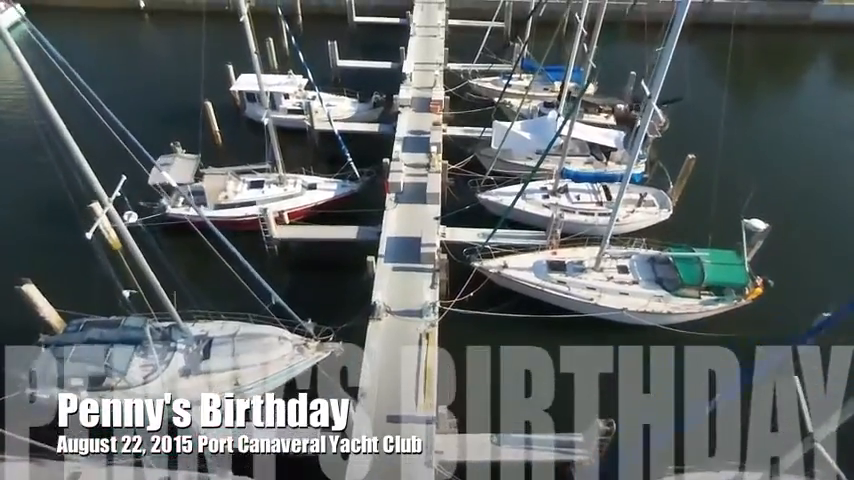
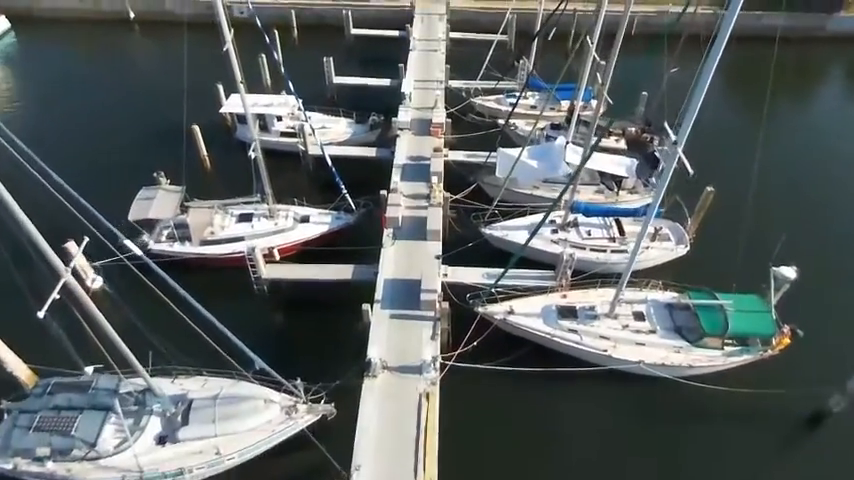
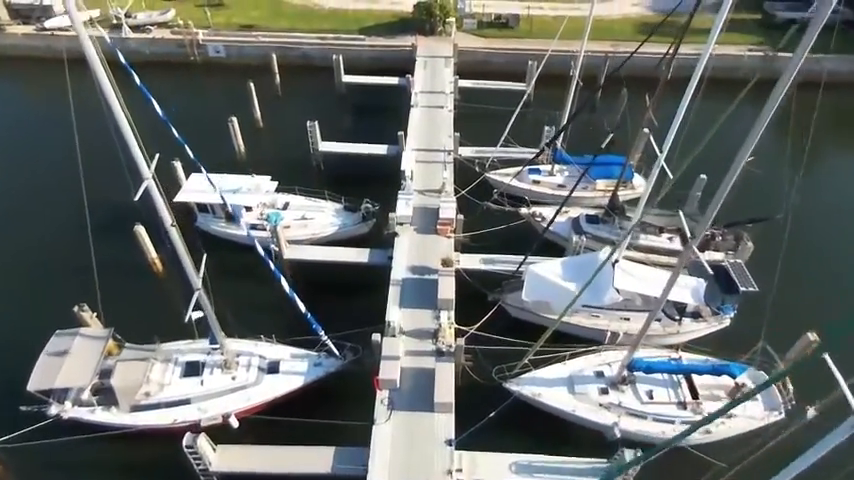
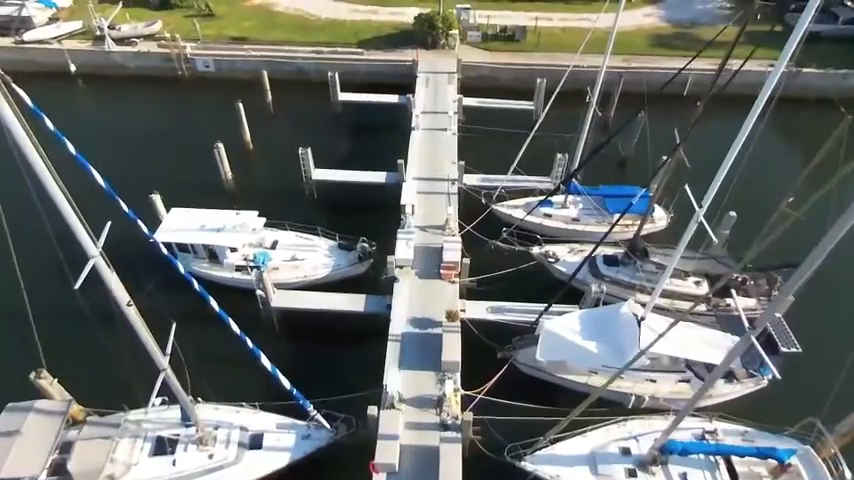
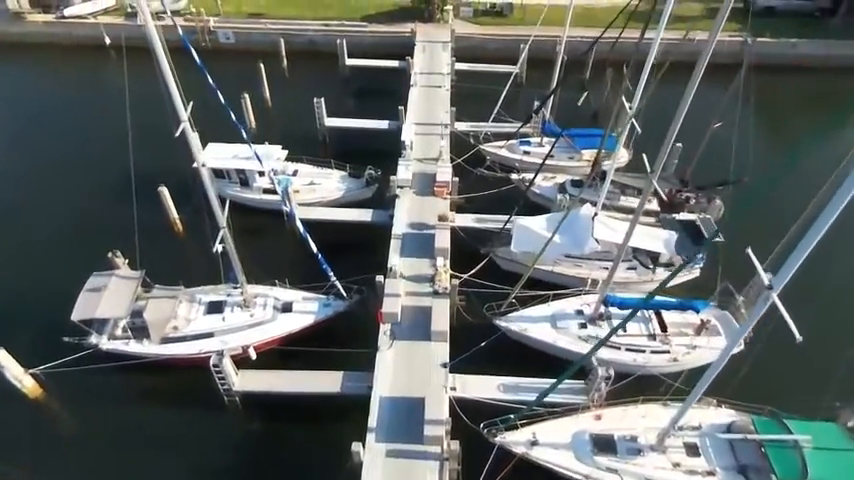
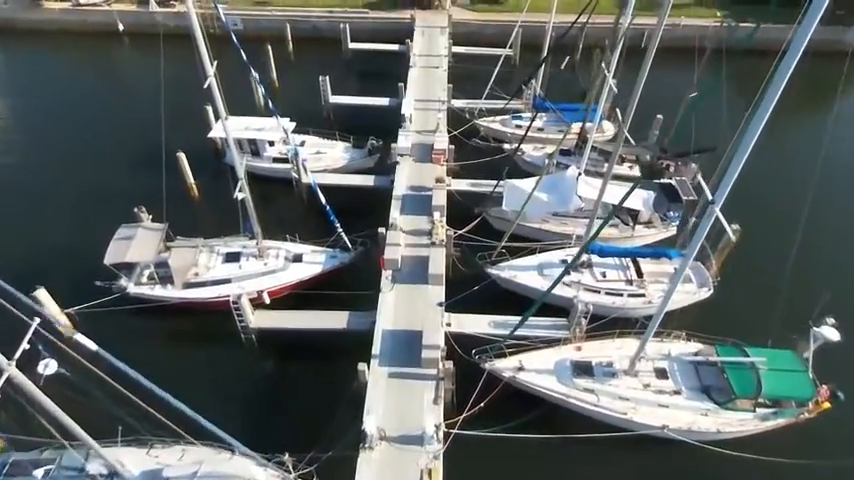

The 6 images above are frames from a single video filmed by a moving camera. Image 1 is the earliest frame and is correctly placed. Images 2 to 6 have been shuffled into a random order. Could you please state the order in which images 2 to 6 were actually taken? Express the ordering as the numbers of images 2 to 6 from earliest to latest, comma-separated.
2, 6, 5, 3, 4
